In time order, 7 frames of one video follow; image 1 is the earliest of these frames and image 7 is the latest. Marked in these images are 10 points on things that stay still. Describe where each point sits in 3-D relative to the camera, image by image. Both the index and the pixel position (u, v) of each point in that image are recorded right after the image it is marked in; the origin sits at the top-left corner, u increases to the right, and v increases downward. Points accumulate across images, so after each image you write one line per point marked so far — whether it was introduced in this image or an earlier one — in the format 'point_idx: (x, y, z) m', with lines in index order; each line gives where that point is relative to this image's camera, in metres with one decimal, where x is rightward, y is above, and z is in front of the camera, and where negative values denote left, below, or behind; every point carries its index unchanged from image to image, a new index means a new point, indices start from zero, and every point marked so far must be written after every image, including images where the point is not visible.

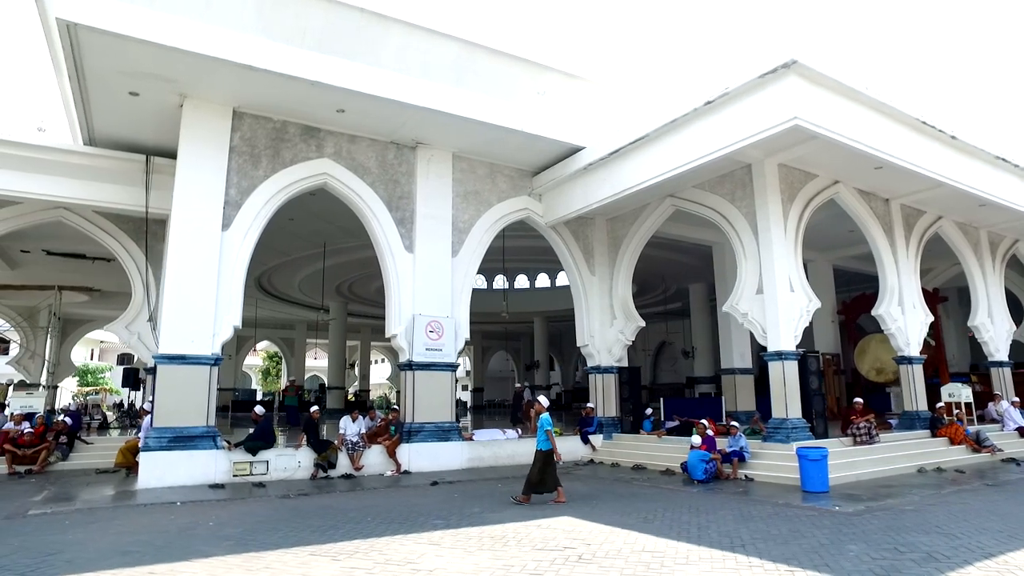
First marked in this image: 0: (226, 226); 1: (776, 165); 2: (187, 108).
0: (-4.1, +0.9, +9.3) m
1: (+4.0, +1.8, +9.8) m
2: (-4.6, +2.6, +9.2) m
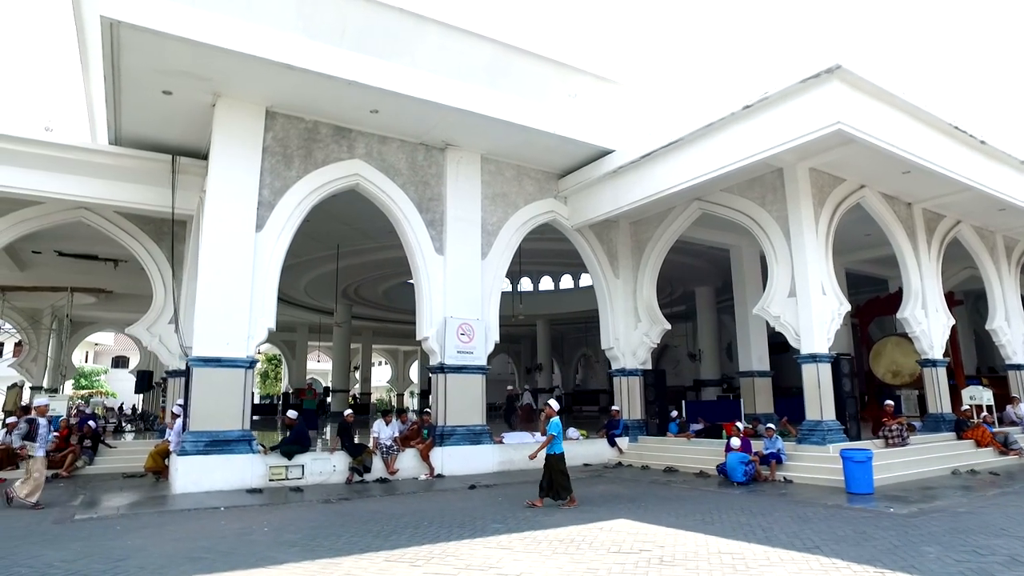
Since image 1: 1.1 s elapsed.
0: (-3.6, +0.9, +9.2) m
1: (+4.5, +1.8, +9.9) m
2: (-4.1, +2.5, +9.1) m
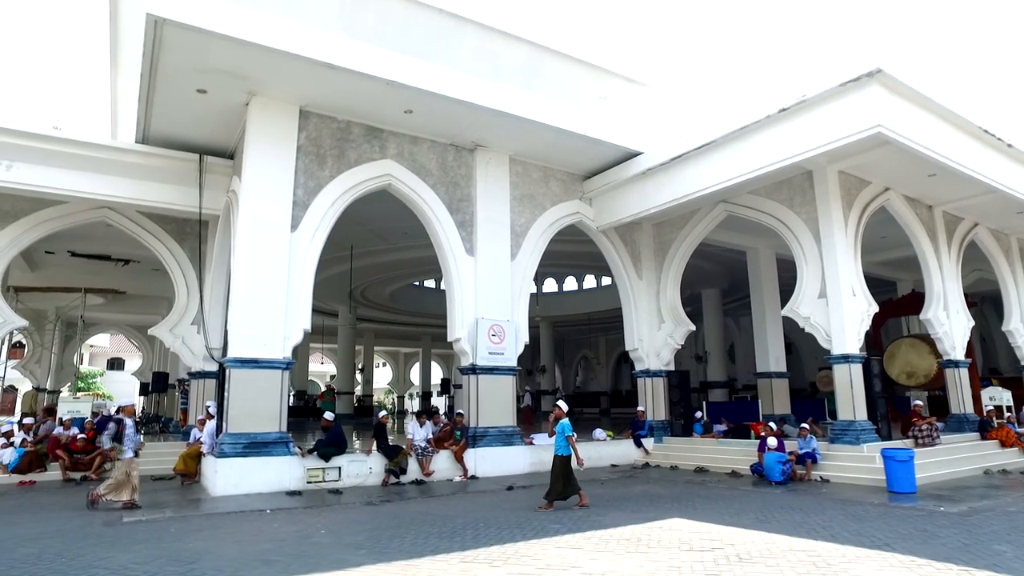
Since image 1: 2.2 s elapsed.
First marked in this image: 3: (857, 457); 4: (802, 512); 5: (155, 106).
0: (-3.0, +0.9, +9.1) m
1: (+5.0, +1.8, +10.0) m
2: (-3.6, +2.5, +9.1) m
3: (+4.7, -2.3, +8.9) m
4: (+3.0, -2.3, +6.8) m
5: (-5.1, +2.6, +9.3) m
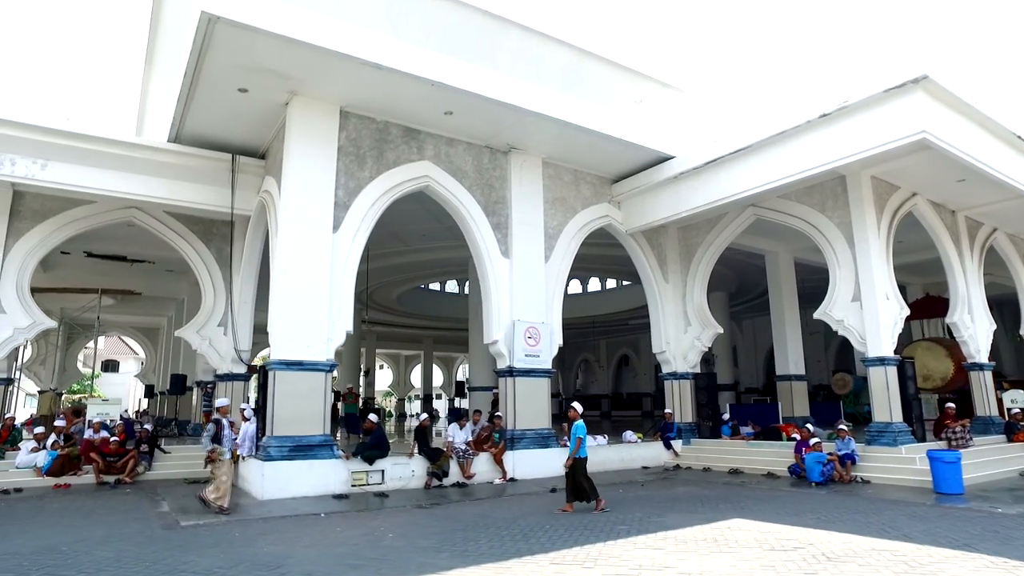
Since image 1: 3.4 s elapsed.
0: (-2.5, +0.8, +9.1) m
1: (+5.5, +1.7, +10.1) m
2: (-3.0, +2.5, +9.0) m
3: (+5.3, -2.3, +9.0) m
4: (+3.7, -2.4, +6.9) m
5: (-4.5, +2.6, +9.2) m
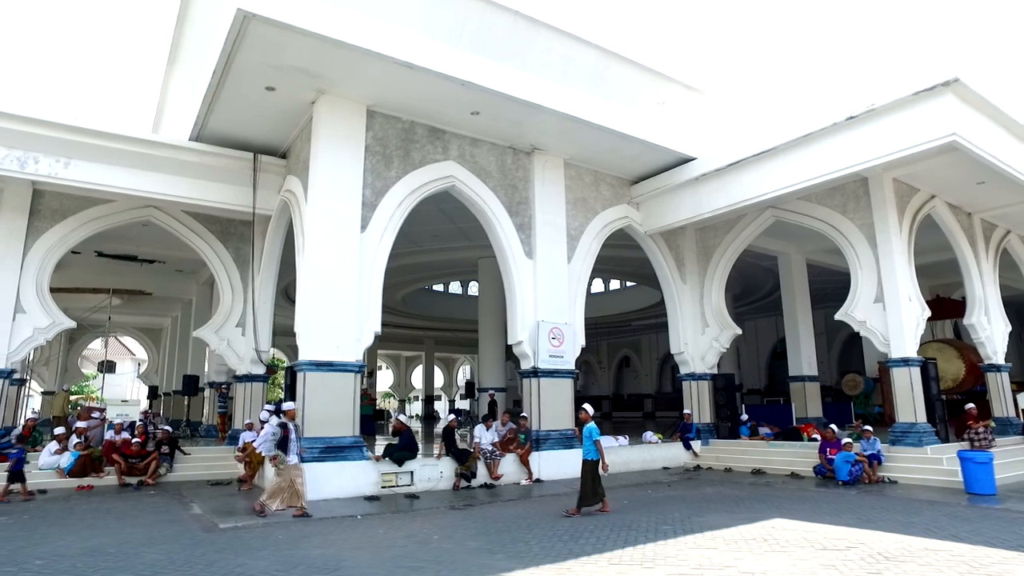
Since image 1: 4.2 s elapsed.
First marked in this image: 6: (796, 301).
0: (-2.1, +0.8, +9.0) m
1: (+5.9, +1.7, +10.2) m
2: (-2.6, +2.5, +8.9) m
3: (+5.7, -2.4, +9.0) m
4: (+4.1, -2.4, +6.9) m
5: (-4.1, +2.6, +9.1) m
6: (+6.2, -0.3, +14.3) m
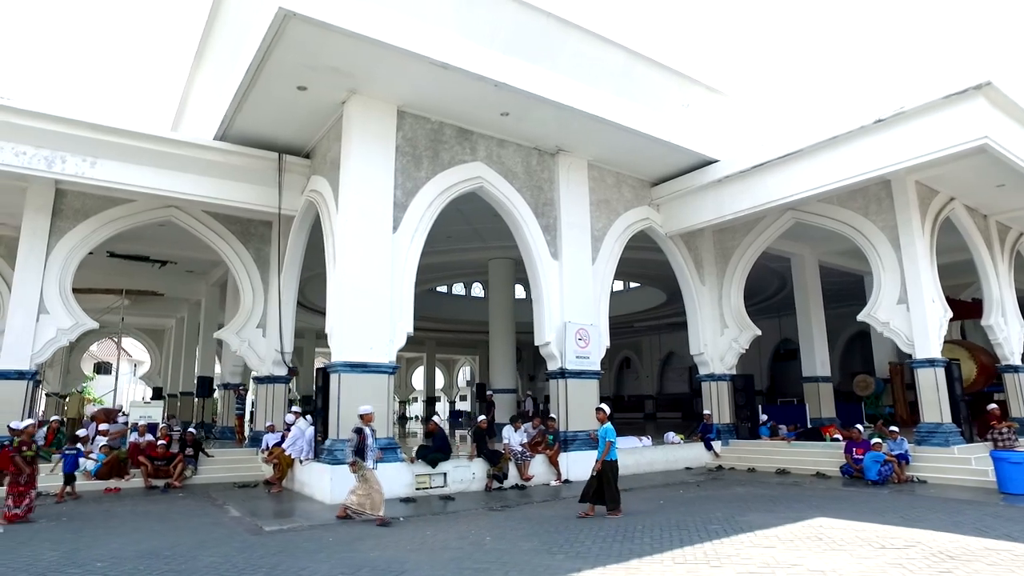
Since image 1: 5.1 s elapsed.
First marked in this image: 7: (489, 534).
0: (-1.6, +0.8, +9.0) m
1: (+6.3, +1.7, +10.3) m
2: (-2.1, +2.5, +8.9) m
3: (+6.1, -2.4, +9.1) m
4: (+4.6, -2.4, +7.0) m
5: (-3.7, +2.6, +9.0) m
6: (+6.6, -0.3, +14.4) m
7: (-0.2, -2.4, +6.3) m
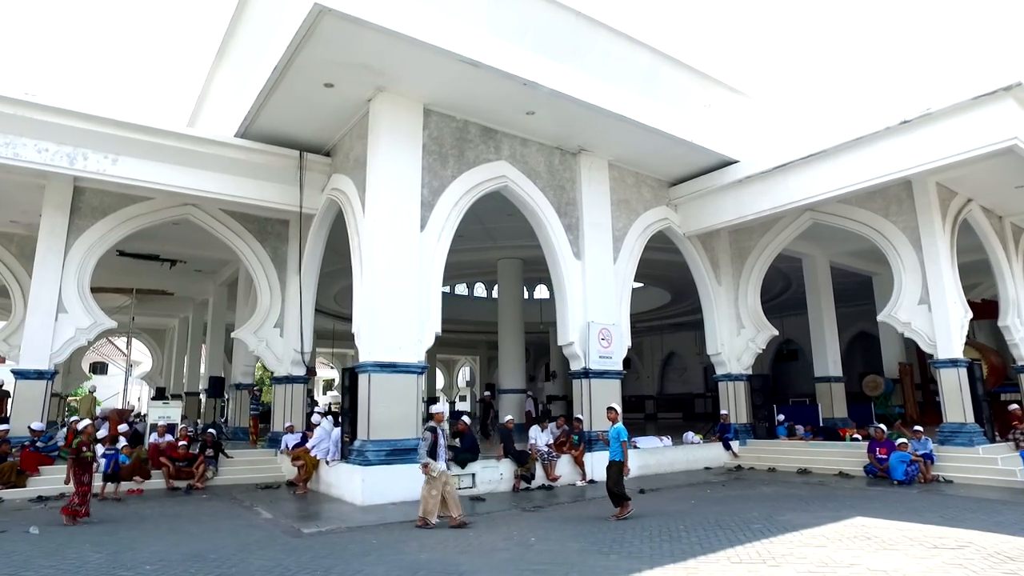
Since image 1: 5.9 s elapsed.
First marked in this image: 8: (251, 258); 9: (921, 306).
0: (-1.2, +0.8, +8.9) m
1: (+6.7, +1.7, +10.3) m
2: (-1.7, +2.5, +8.8) m
3: (+6.5, -2.4, +9.2) m
4: (+5.0, -2.4, +7.0) m
5: (-3.3, +2.6, +8.9) m
6: (+6.9, -0.3, +14.5) m
7: (+0.2, -2.3, +6.2) m
8: (-4.4, +0.5, +11.0) m
9: (+6.4, -0.3, +10.2) m
